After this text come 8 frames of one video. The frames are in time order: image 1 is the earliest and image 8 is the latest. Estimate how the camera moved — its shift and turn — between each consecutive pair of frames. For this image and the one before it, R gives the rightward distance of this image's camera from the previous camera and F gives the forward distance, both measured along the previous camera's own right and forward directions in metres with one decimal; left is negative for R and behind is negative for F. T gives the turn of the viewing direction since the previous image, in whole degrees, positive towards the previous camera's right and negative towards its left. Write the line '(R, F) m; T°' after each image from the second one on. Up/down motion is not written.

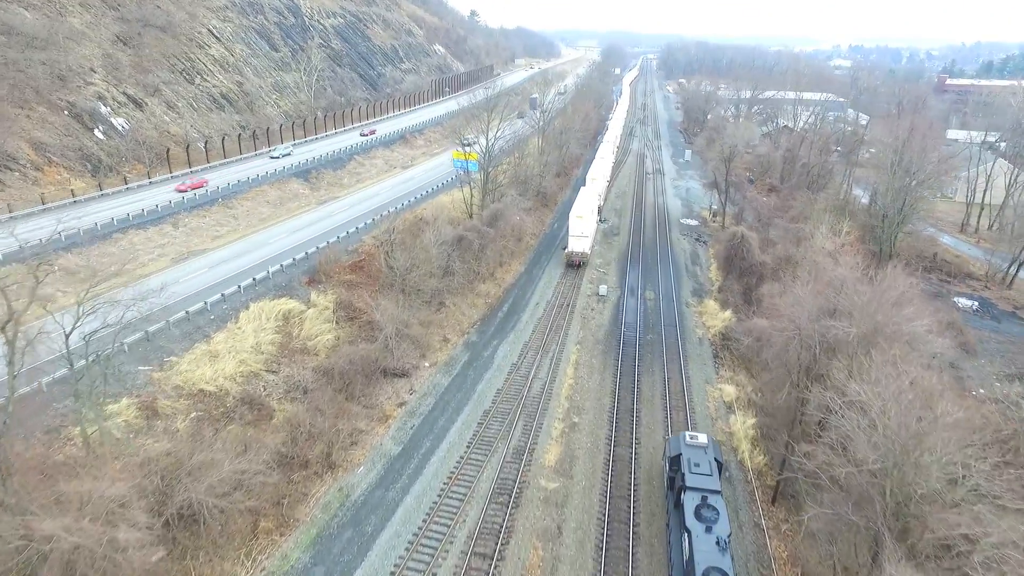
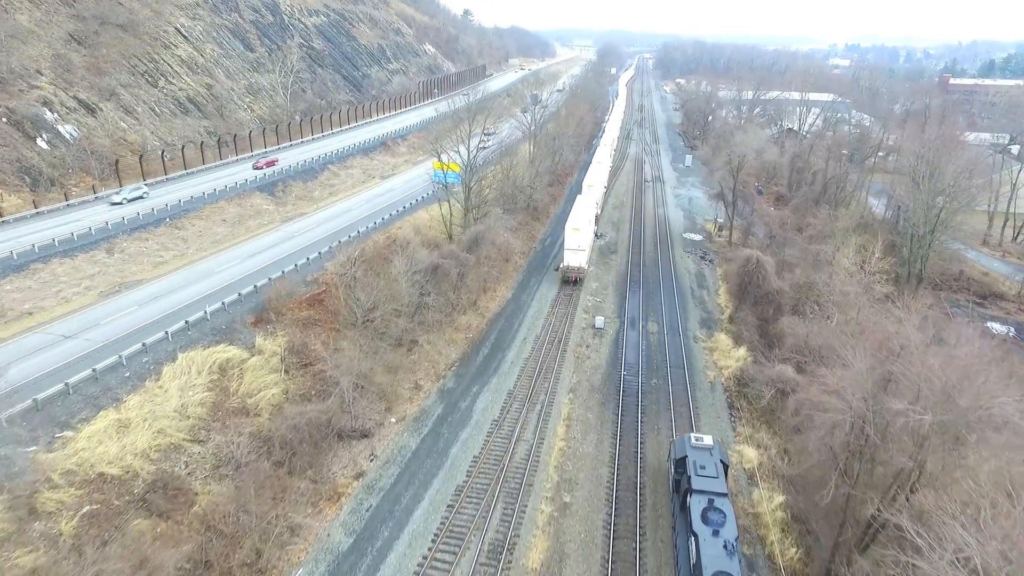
(+0.5, +3.6) m; 0°
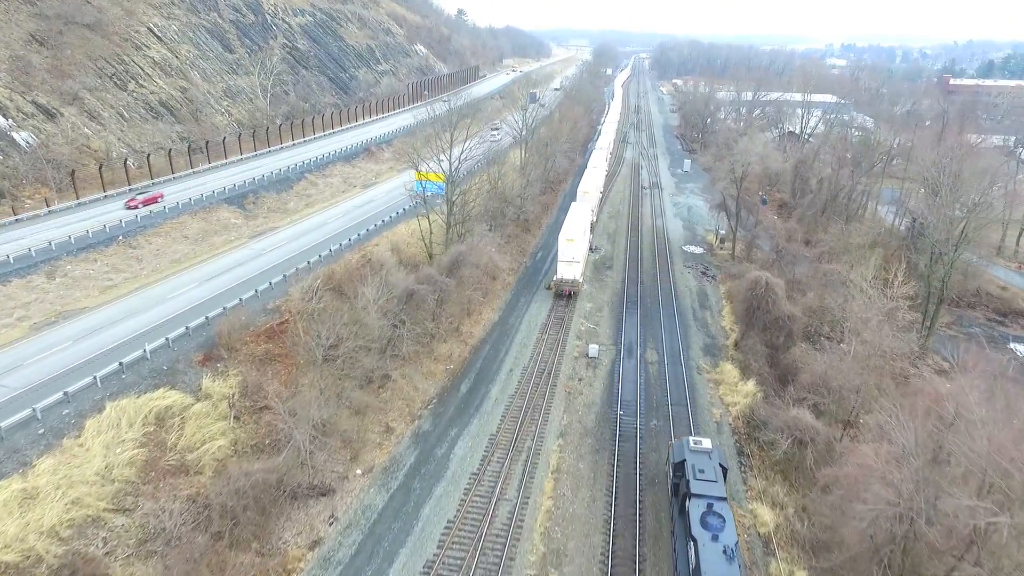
(+0.5, +2.5) m; 0°
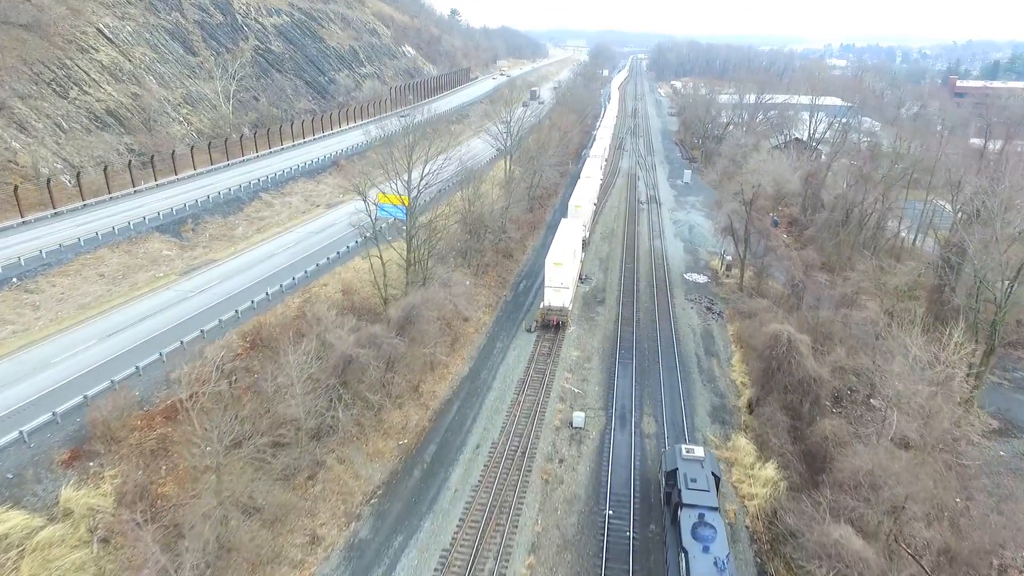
(+1.0, +4.3) m; 0°
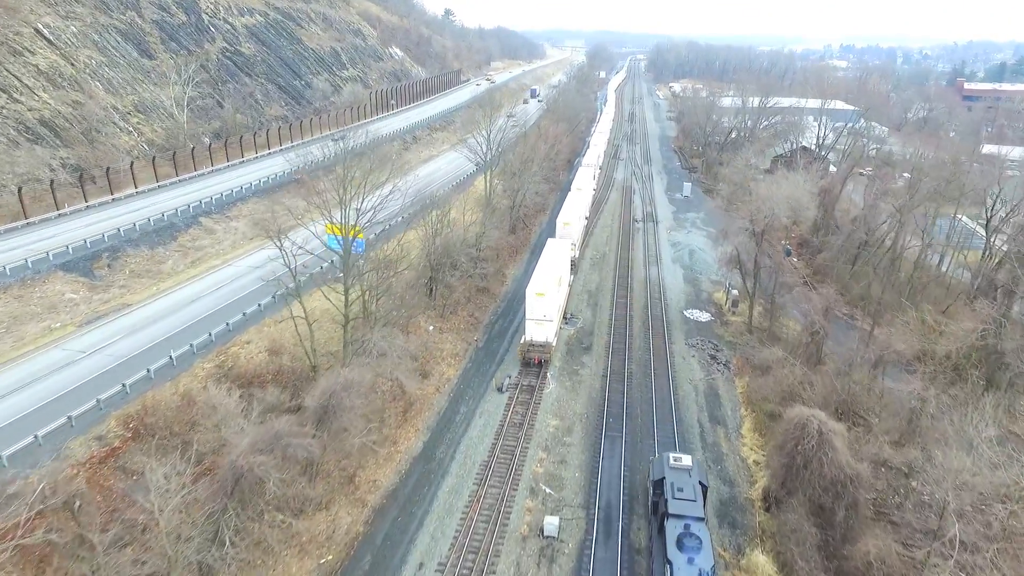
(+1.2, +4.3) m; 0°
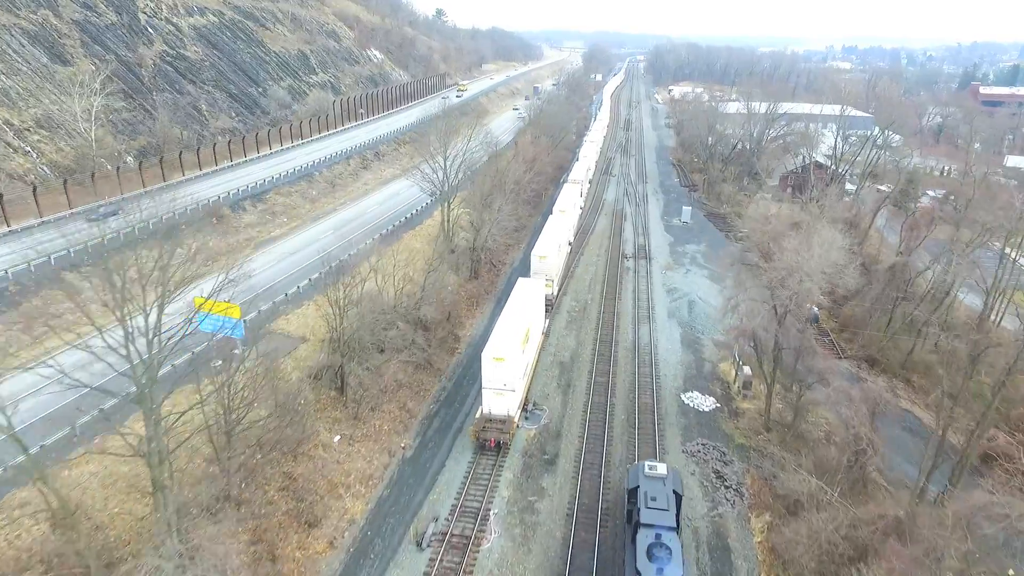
(+2.0, +6.7) m; 0°
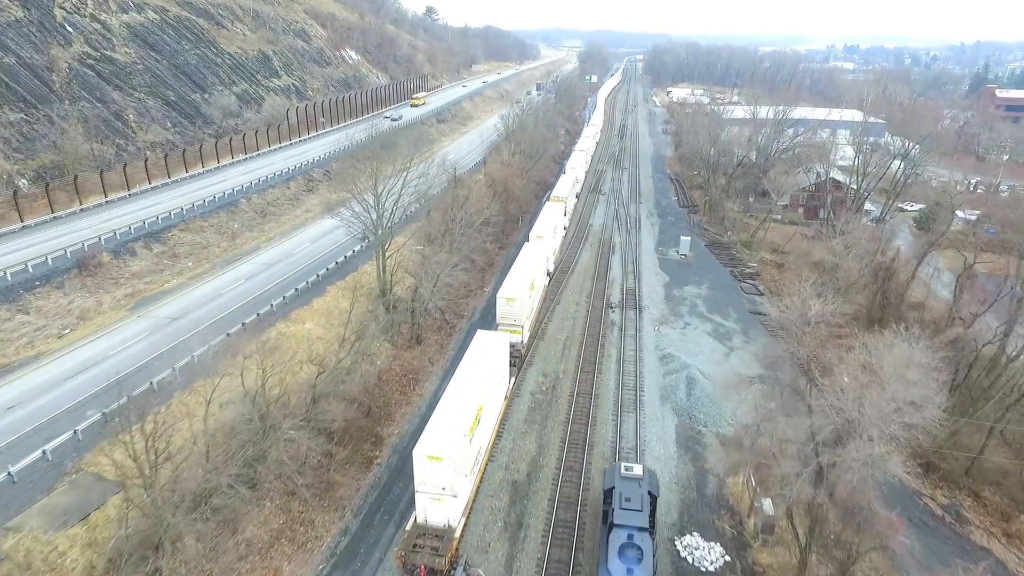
(+2.0, +6.7) m; 0°
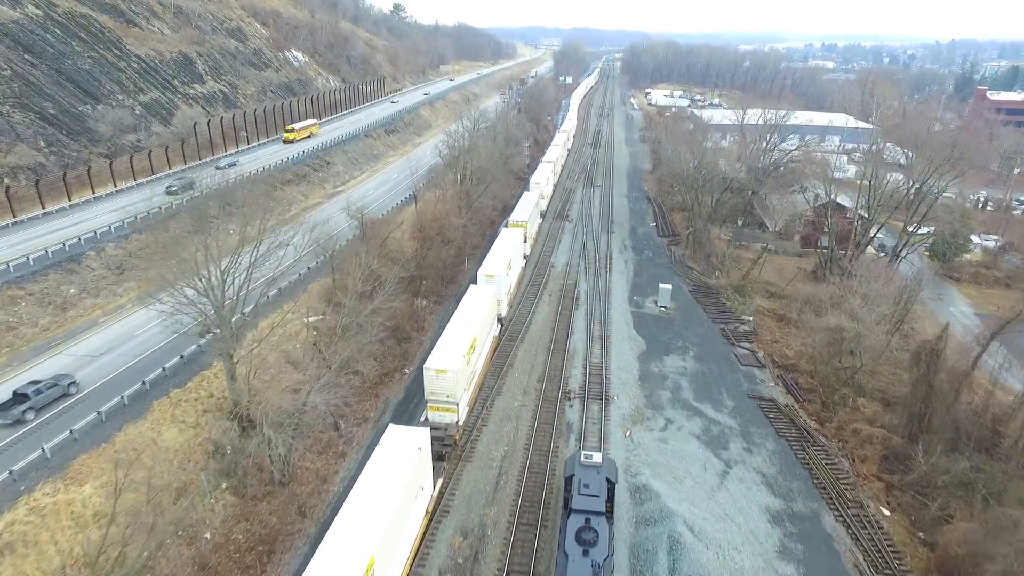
(+2.2, +7.6) m; +2°
